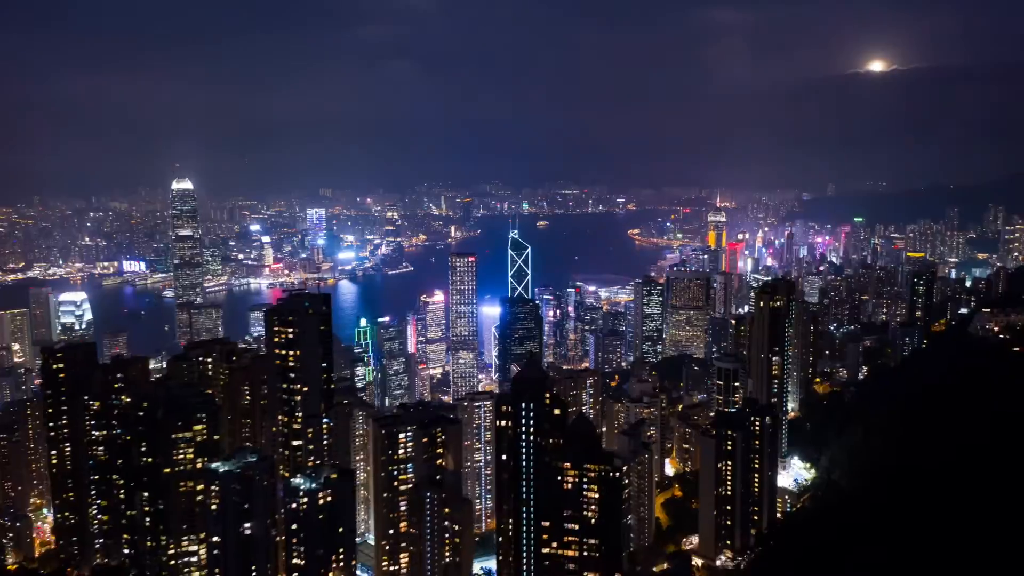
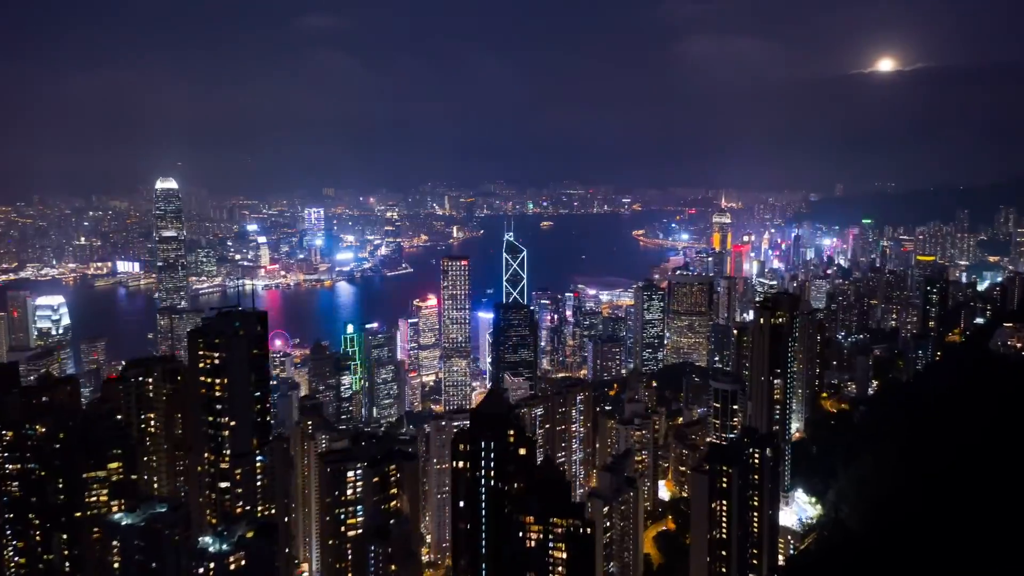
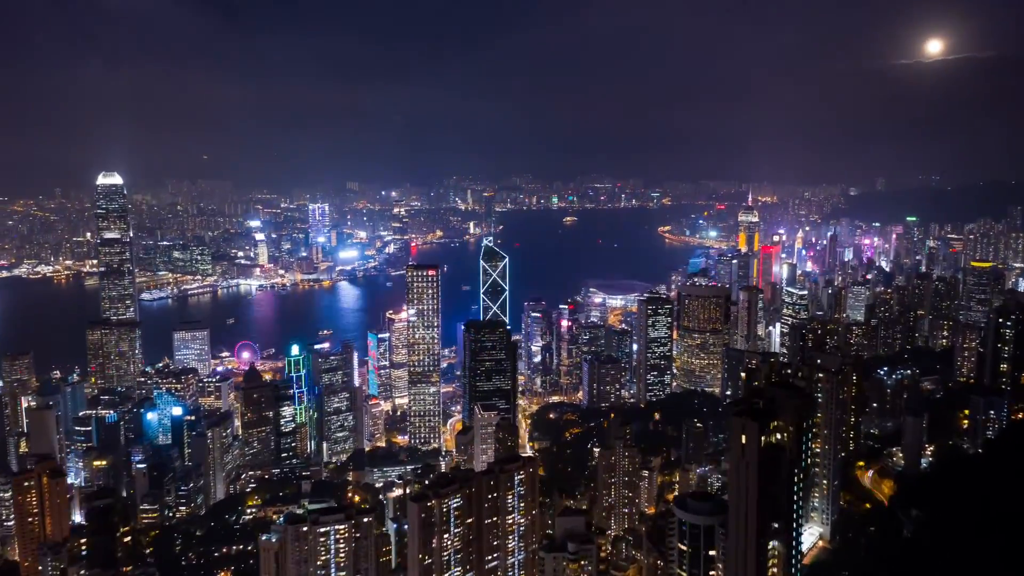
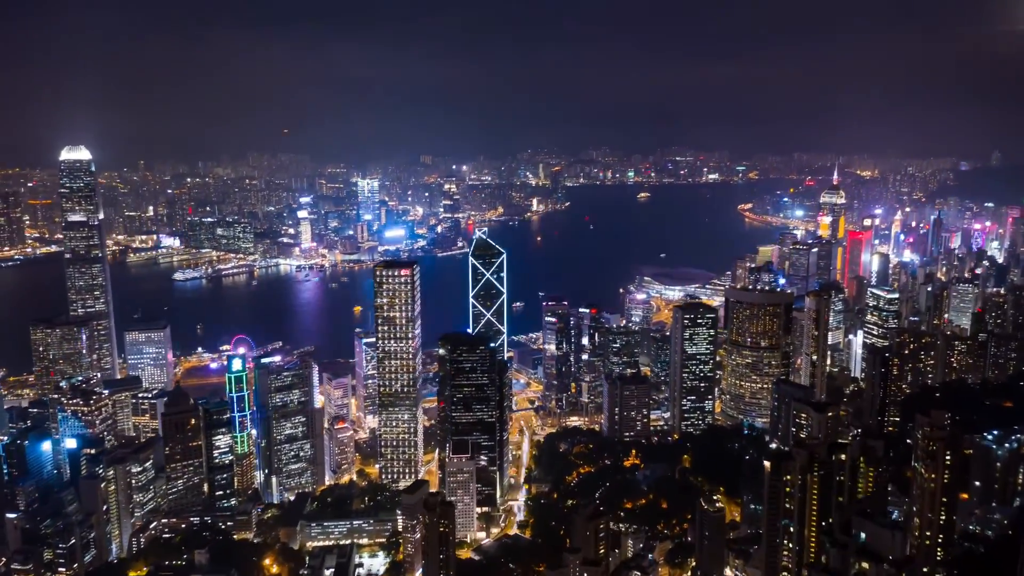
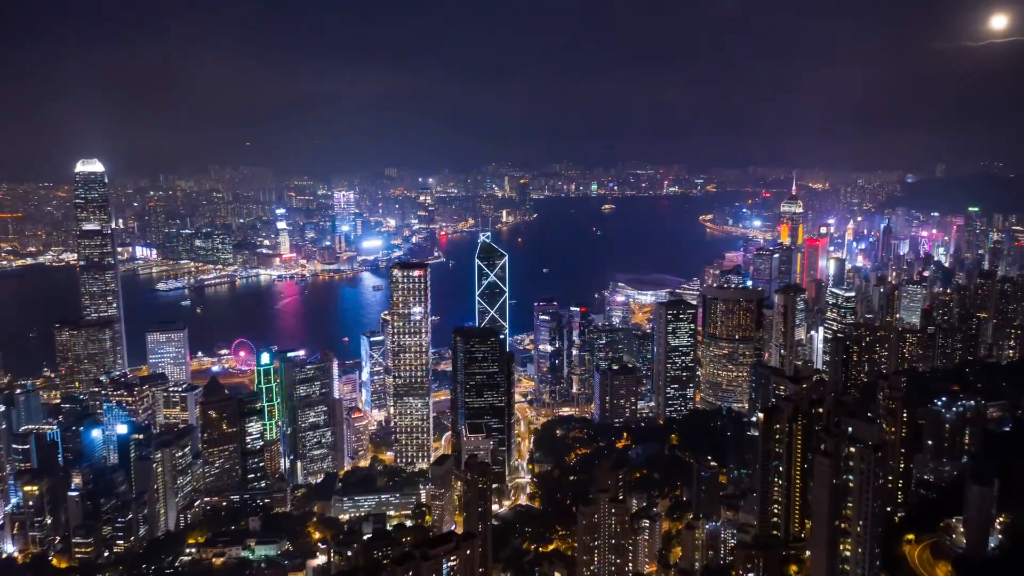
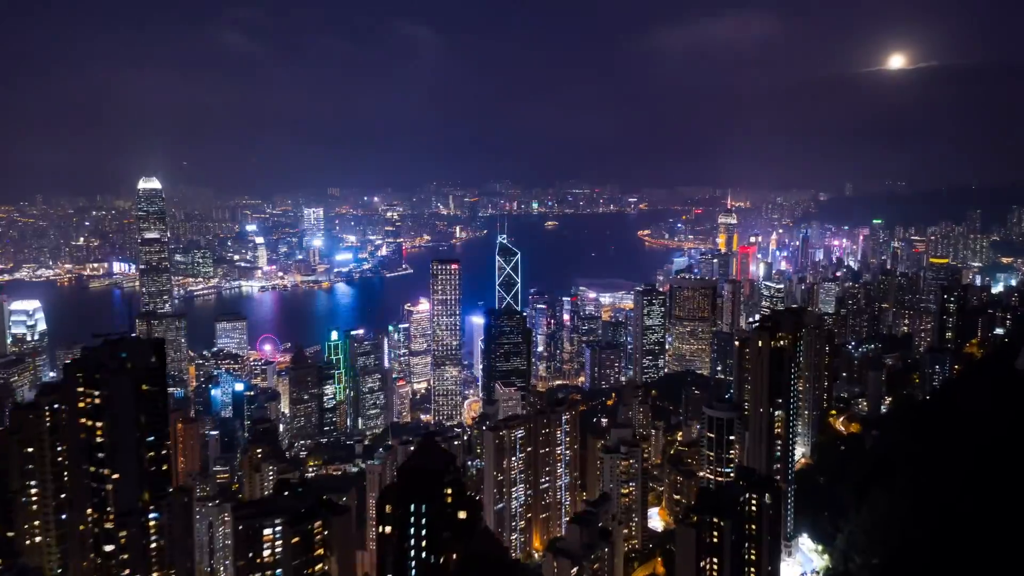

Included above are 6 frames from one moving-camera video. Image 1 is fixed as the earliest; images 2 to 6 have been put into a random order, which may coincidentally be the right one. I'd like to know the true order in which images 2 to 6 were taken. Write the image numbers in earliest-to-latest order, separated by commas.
2, 6, 3, 5, 4
